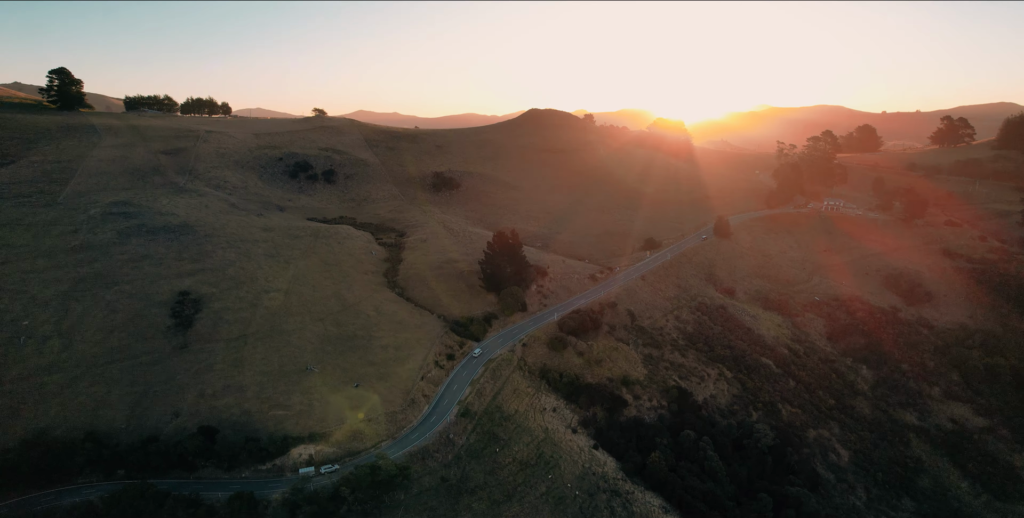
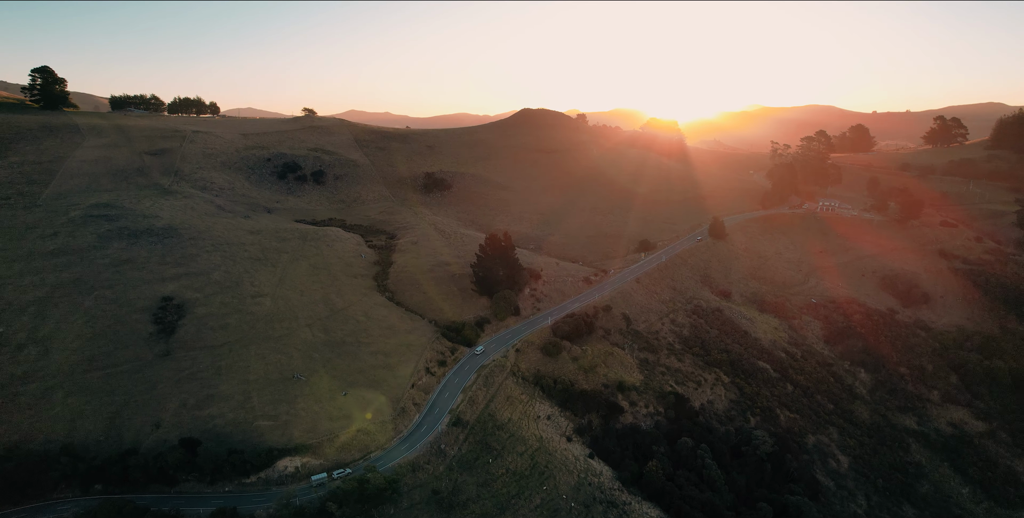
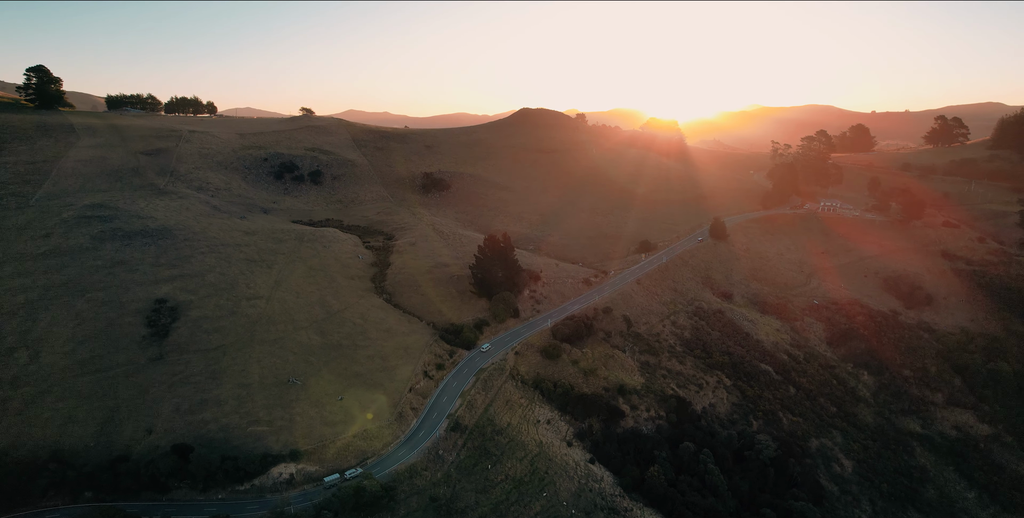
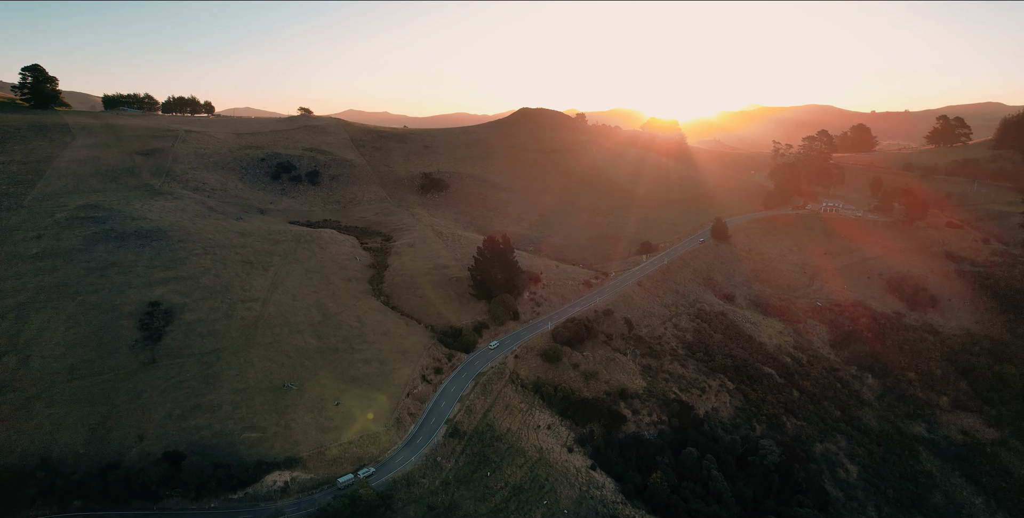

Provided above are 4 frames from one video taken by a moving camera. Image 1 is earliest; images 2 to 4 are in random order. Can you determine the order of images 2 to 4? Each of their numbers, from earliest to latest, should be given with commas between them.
2, 3, 4
